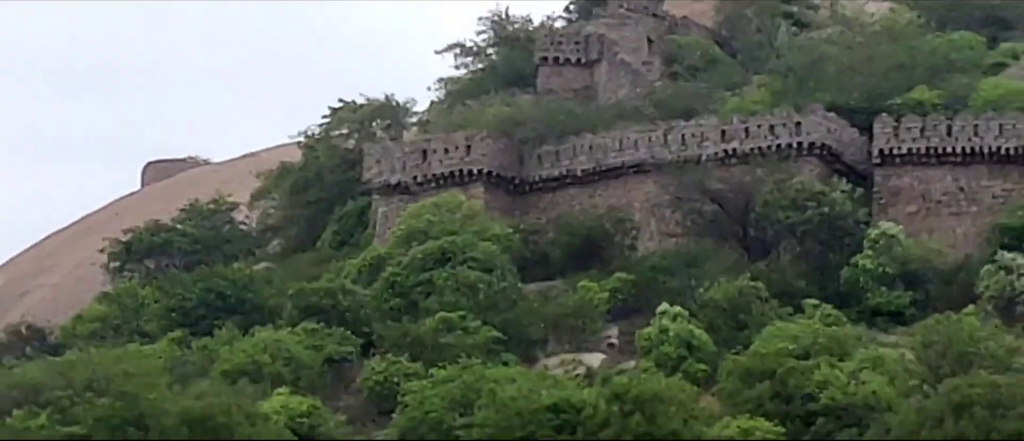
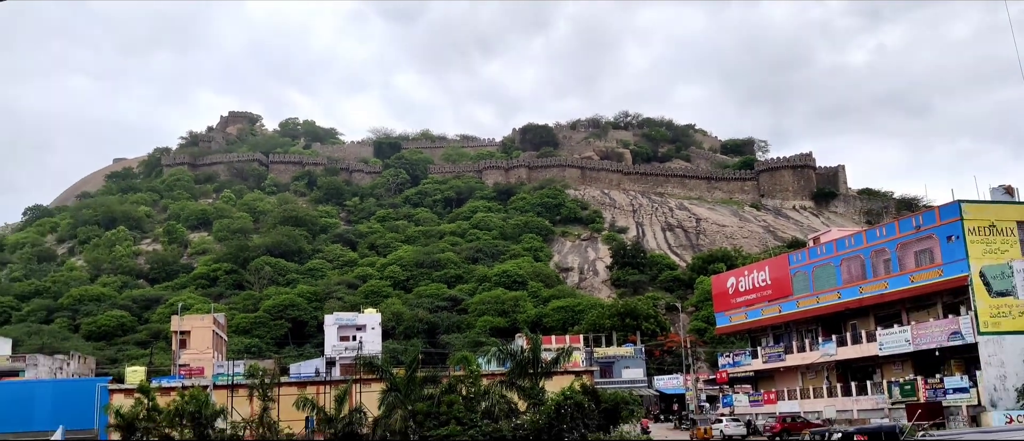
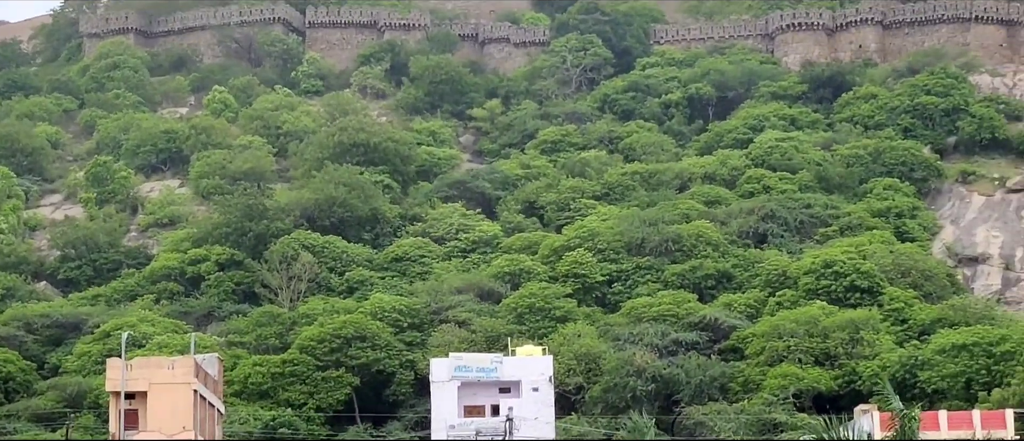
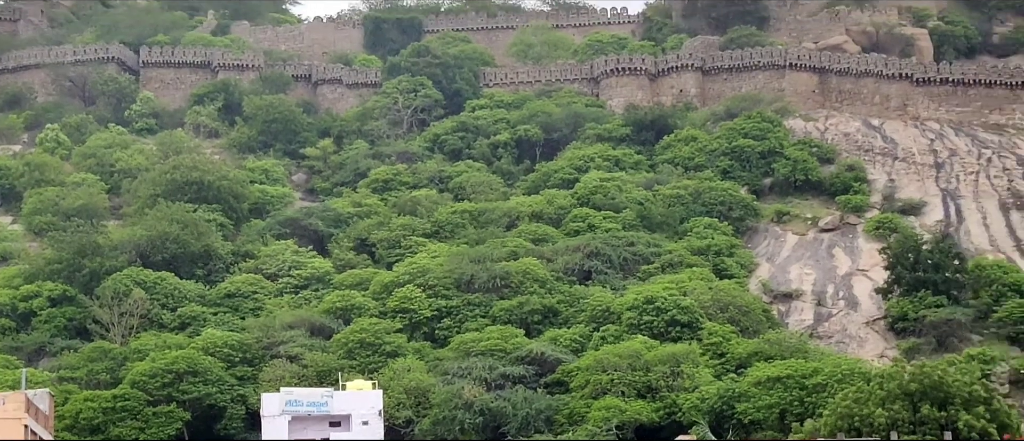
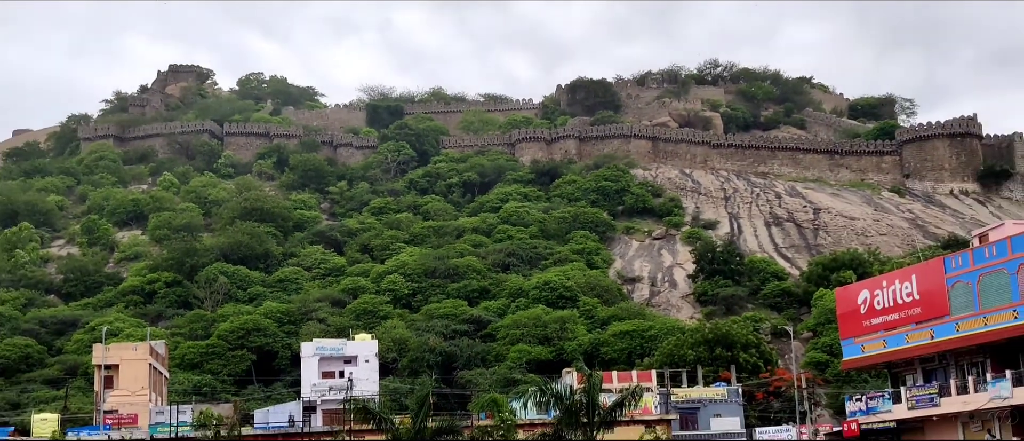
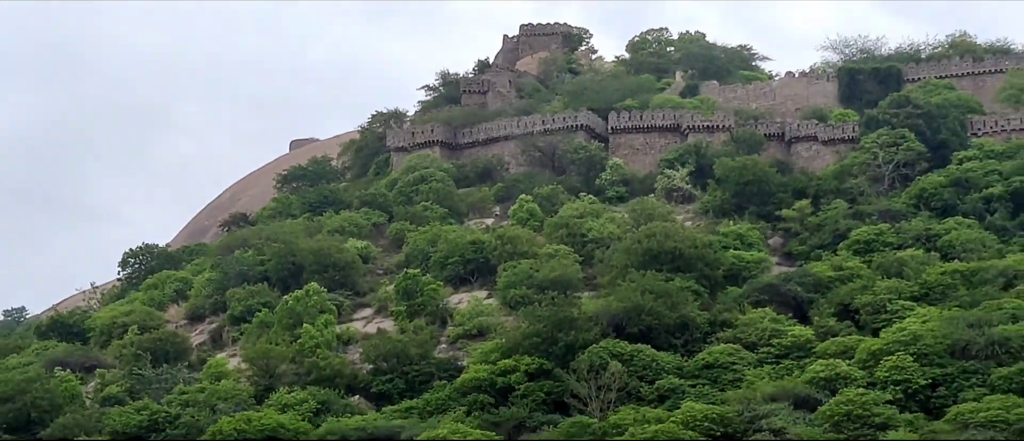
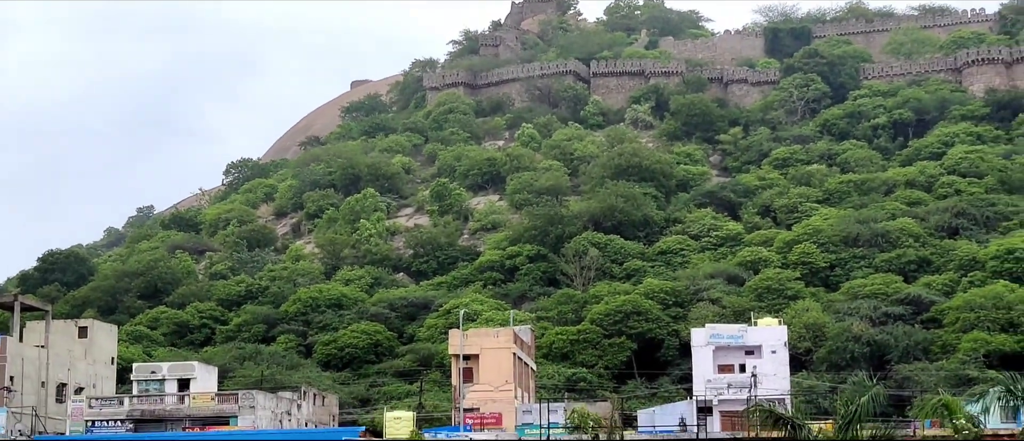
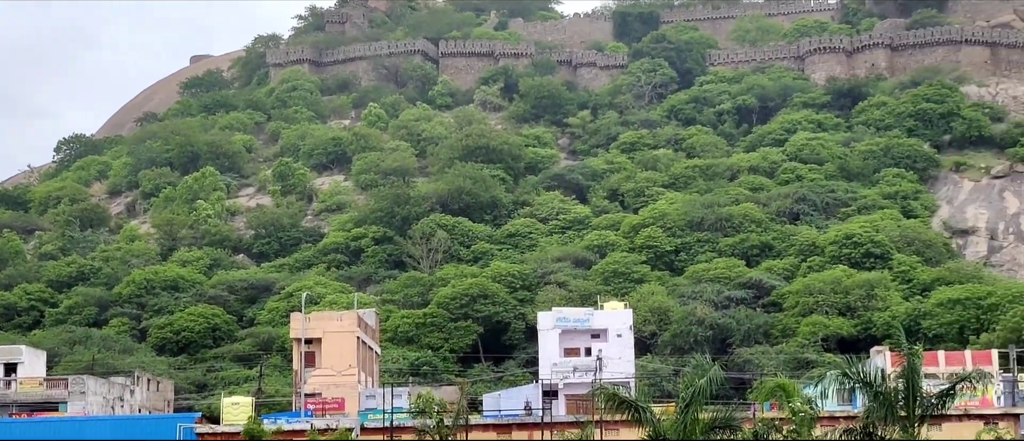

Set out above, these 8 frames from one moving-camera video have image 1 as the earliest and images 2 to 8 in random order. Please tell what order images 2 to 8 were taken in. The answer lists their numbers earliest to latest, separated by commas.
6, 7, 8, 3, 4, 5, 2
